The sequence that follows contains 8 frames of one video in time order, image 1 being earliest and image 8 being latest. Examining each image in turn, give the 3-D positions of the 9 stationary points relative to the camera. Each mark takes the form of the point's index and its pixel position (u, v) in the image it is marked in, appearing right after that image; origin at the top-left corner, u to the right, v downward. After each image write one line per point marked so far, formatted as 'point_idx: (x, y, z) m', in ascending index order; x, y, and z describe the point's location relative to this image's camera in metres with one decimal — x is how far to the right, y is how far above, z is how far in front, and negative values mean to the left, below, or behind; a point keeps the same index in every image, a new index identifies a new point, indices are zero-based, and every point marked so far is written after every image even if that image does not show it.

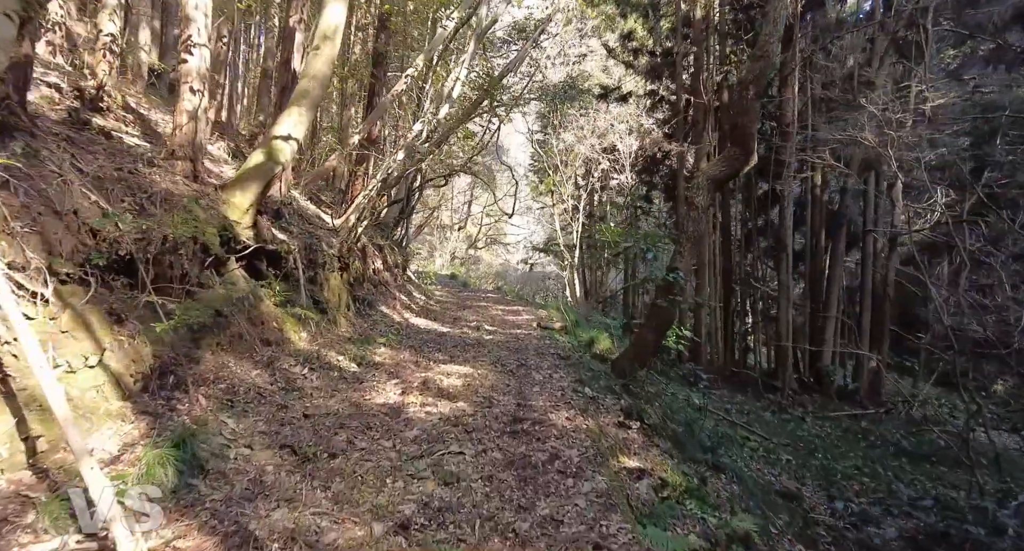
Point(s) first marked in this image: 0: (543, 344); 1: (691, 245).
0: (+0.5, -1.1, +9.2) m
1: (+2.3, +0.4, +7.7) m
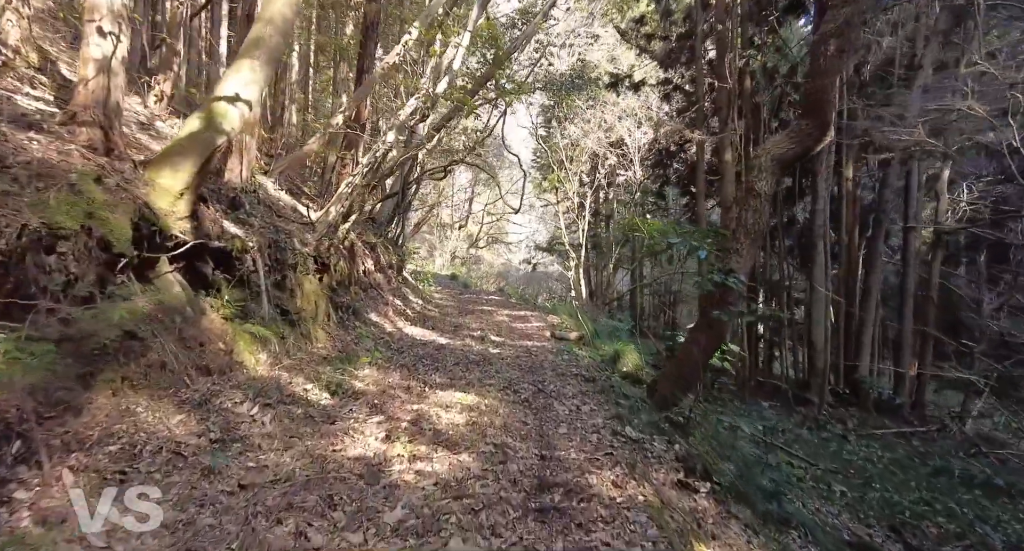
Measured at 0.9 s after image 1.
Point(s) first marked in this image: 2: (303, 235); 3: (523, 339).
0: (+0.6, -1.1, +7.7) m
1: (+2.4, +0.3, +6.2) m
2: (-2.8, +0.5, +7.9) m
3: (+0.1, -1.0, +9.6) m
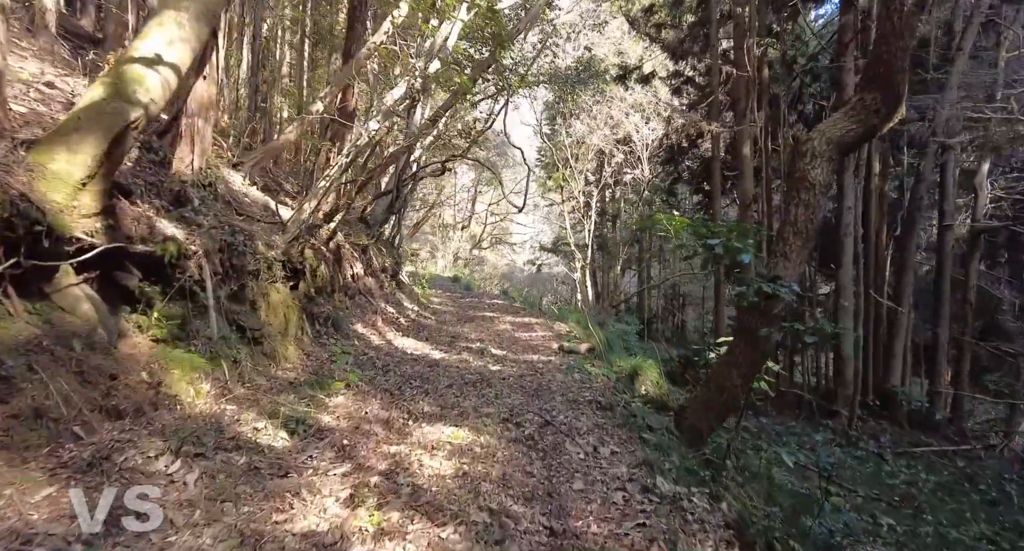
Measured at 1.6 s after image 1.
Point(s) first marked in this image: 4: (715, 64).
0: (+0.6, -1.2, +6.7) m
1: (+2.5, +0.3, +5.2) m
2: (-2.8, +0.4, +6.9) m
3: (+0.2, -1.1, +8.6) m
4: (+5.5, +5.7, +16.3) m
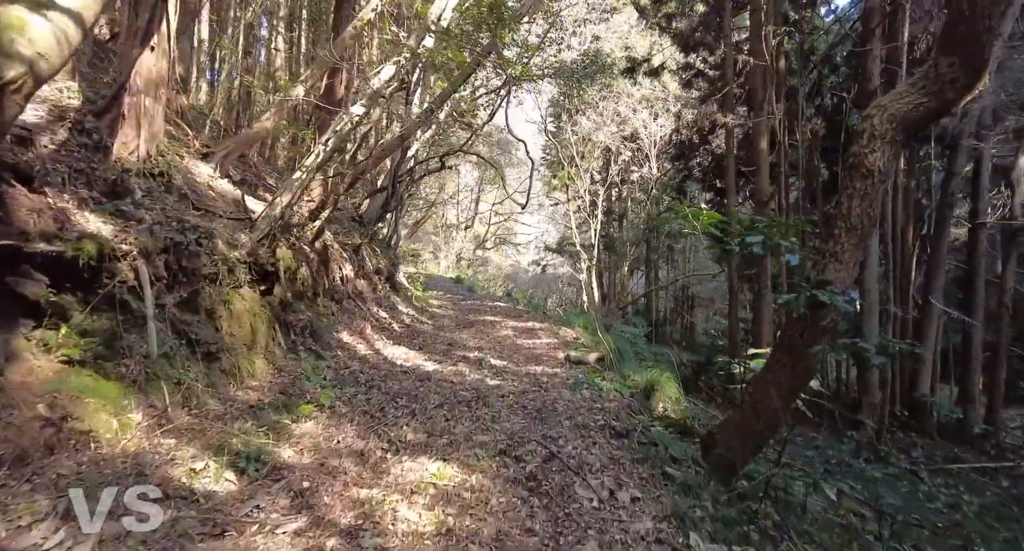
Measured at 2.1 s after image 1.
0: (+0.6, -1.2, +5.9) m
1: (+2.4, +0.3, +4.4) m
2: (-2.8, +0.4, +6.1) m
3: (+0.2, -1.1, +7.8) m
4: (+5.6, +5.7, +15.5) m
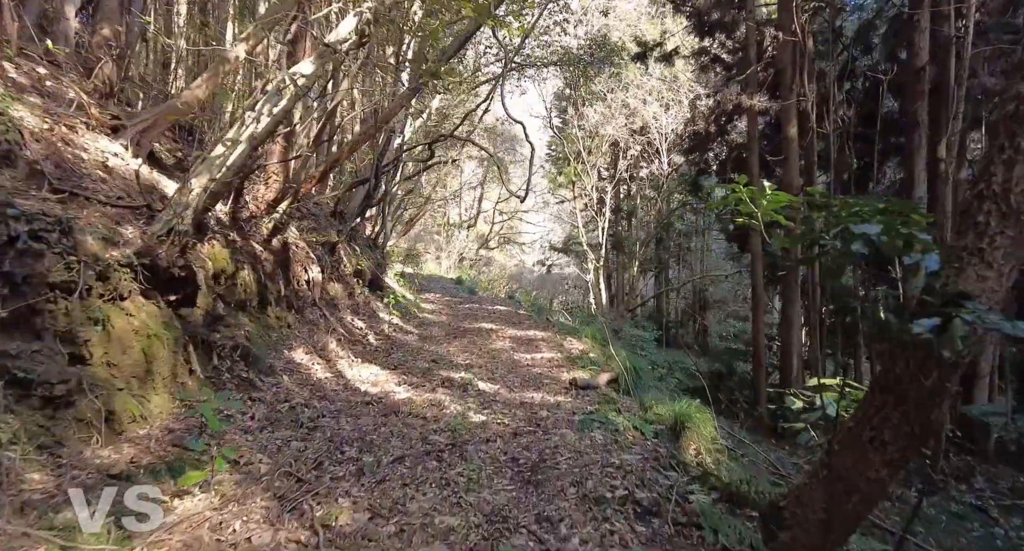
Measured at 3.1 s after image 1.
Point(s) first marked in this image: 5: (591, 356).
0: (+0.5, -1.3, +4.5) m
1: (+2.3, +0.2, +2.9) m
2: (-2.9, +0.3, +4.7) m
3: (+0.1, -1.2, +6.3) m
4: (+5.6, +5.6, +14.0) m
5: (+1.1, -1.1, +8.2) m
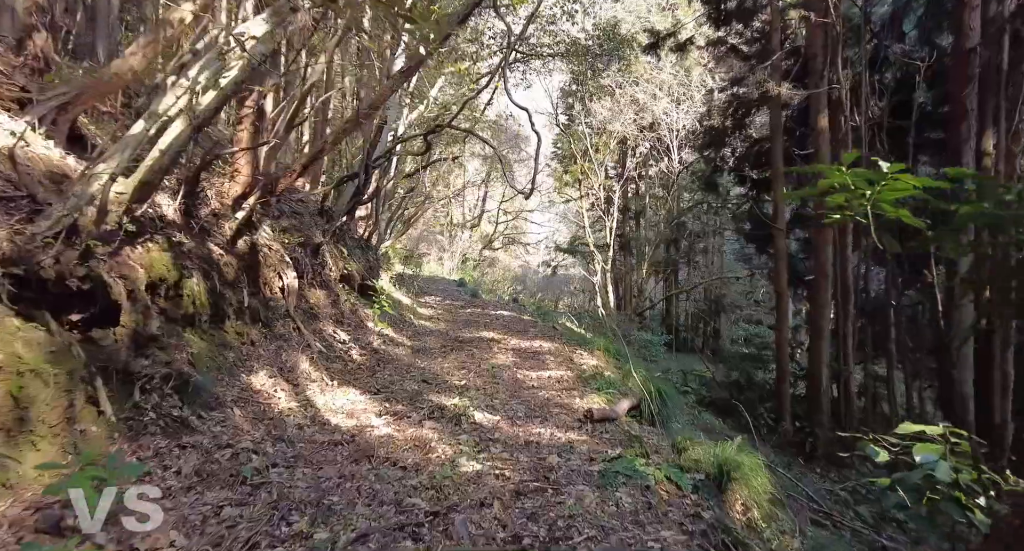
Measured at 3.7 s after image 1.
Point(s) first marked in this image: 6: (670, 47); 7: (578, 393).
0: (+0.5, -1.4, +3.4) m
1: (+2.3, +0.1, +1.8) m
2: (-2.9, +0.2, +3.7) m
3: (+0.2, -1.2, +5.3) m
4: (+5.7, +5.6, +12.9) m
5: (+1.1, -1.2, +7.2) m
6: (+4.7, +6.9, +18.0) m
7: (+0.7, -1.2, +6.2) m
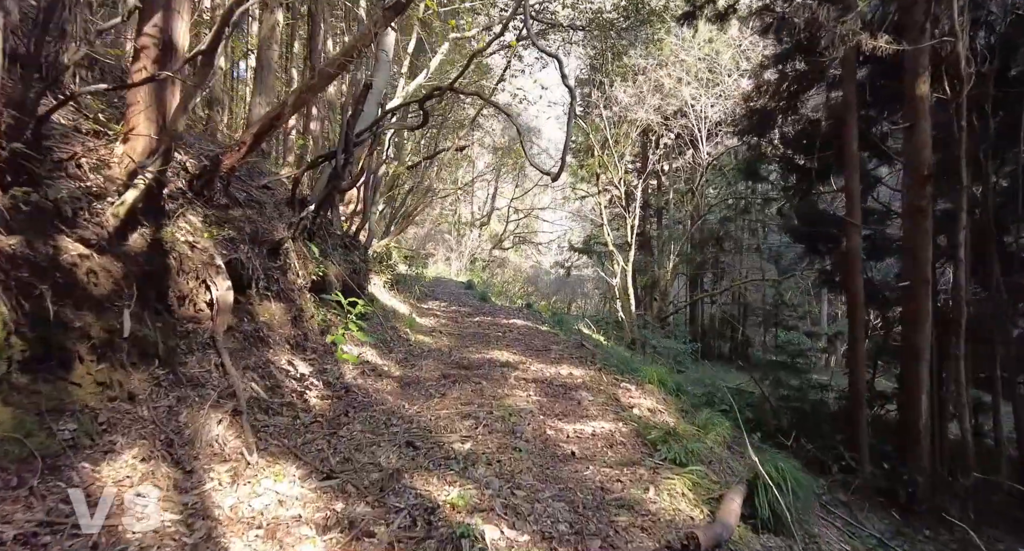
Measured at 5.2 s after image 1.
0: (+0.7, -1.4, +1.2) m
1: (+2.5, 0.0, -0.5) m
2: (-2.7, +0.2, +1.5) m
3: (+0.3, -1.3, +3.0) m
4: (+6.0, +5.5, +10.5) m
5: (+1.3, -1.2, +4.9) m
6: (+5.1, +6.8, +15.7) m
7: (+0.9, -1.3, +3.9) m
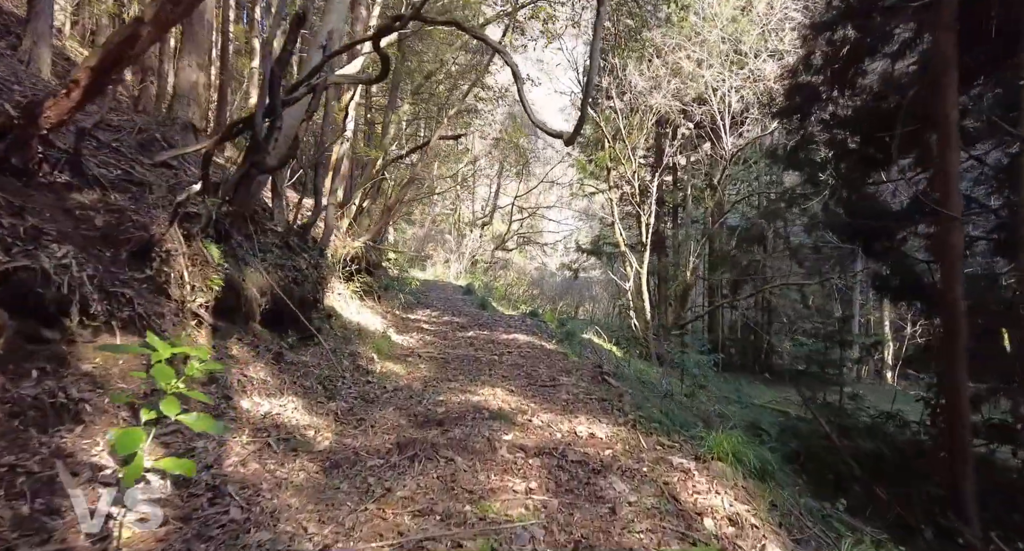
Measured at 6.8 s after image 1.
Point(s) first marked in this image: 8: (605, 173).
0: (+0.6, -1.5, -1.2) m
1: (+2.3, -0.1, -2.9) m
2: (-2.8, +0.1, -0.9) m
3: (+0.2, -1.4, +0.6) m
4: (+5.9, +5.4, +8.1) m
5: (+1.3, -1.4, +2.5) m
6: (+5.1, +6.7, +13.3) m
7: (+0.8, -1.4, +1.5) m
8: (+3.0, +3.2, +17.4) m
